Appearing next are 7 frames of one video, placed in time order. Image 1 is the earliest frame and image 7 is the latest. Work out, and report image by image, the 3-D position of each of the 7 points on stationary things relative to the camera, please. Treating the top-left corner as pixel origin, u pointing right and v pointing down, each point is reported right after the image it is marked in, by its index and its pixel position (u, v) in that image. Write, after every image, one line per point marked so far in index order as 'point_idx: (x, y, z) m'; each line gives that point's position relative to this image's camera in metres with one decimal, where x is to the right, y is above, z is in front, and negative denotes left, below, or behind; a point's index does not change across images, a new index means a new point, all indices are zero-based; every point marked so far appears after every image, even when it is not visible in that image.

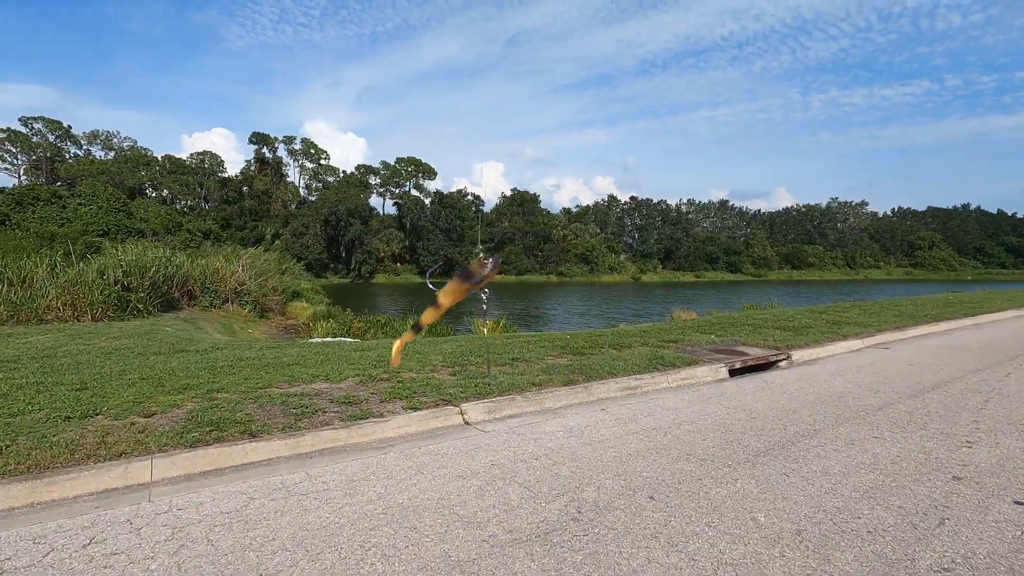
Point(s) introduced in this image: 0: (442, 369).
0: (-0.9, -1.0, +6.9) m
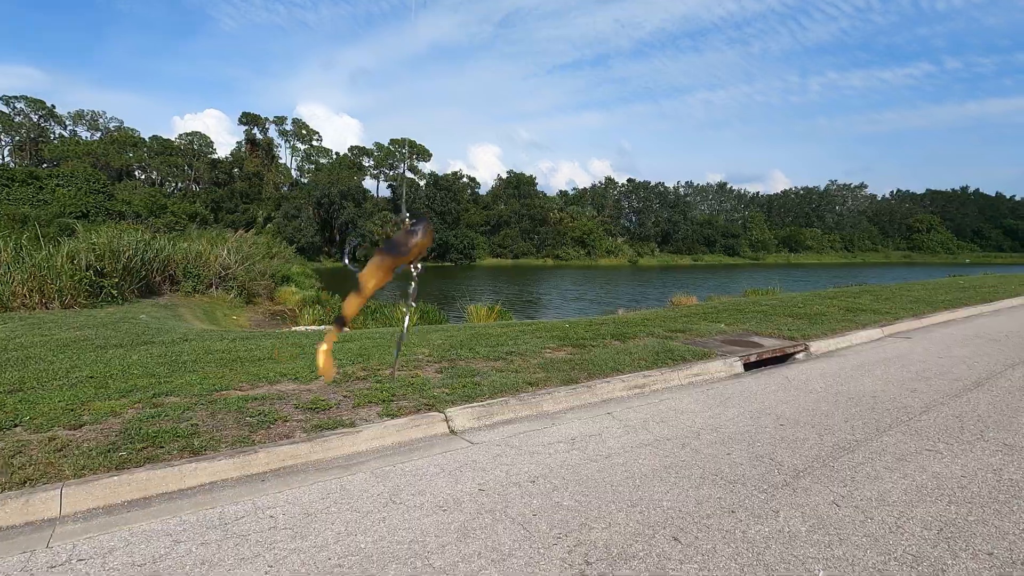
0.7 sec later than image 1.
0: (-1.0, -0.9, +6.2) m
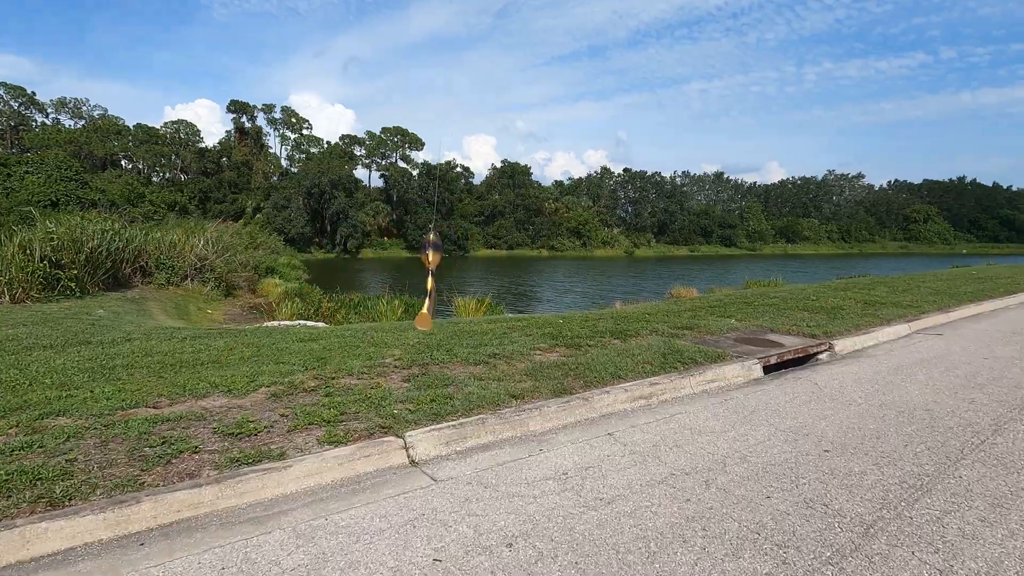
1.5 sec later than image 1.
0: (-1.1, -0.8, +5.2) m
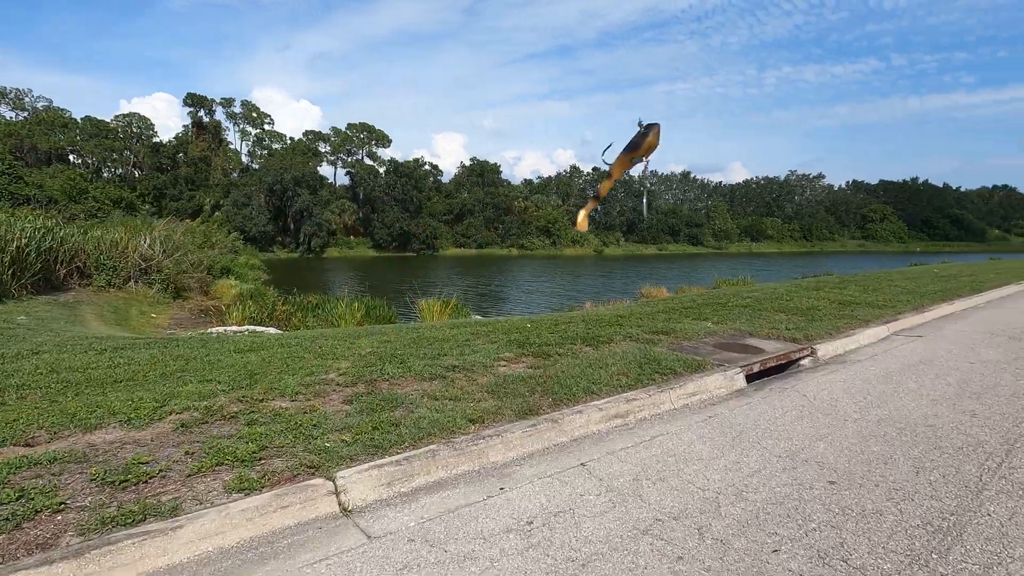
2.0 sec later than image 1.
0: (-1.5, -0.9, +4.6) m
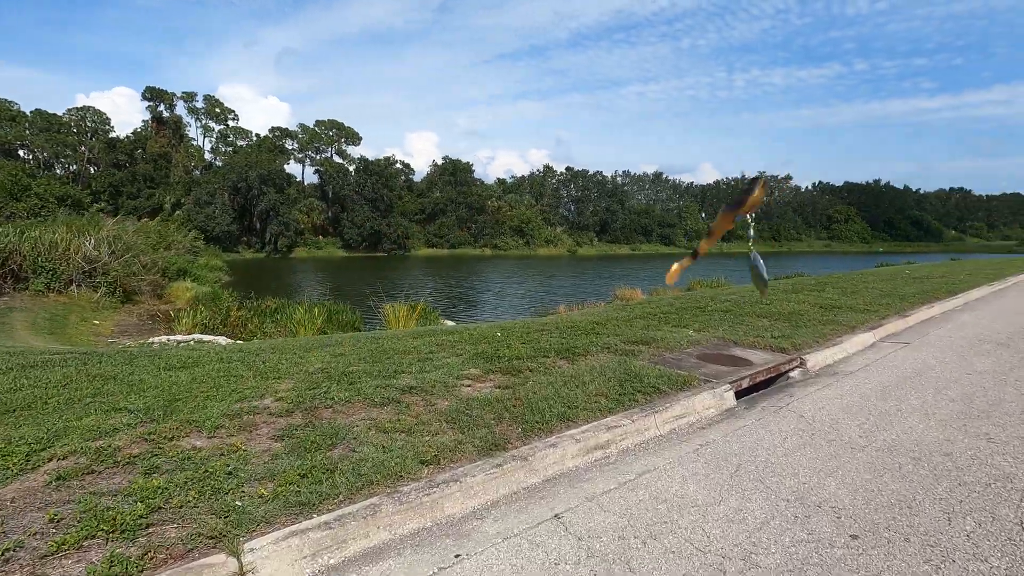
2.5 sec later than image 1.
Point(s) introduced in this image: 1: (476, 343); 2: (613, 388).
0: (-1.8, -1.0, +3.9) m
1: (-0.5, -0.7, +7.2) m
2: (+0.9, -0.9, +4.8) m
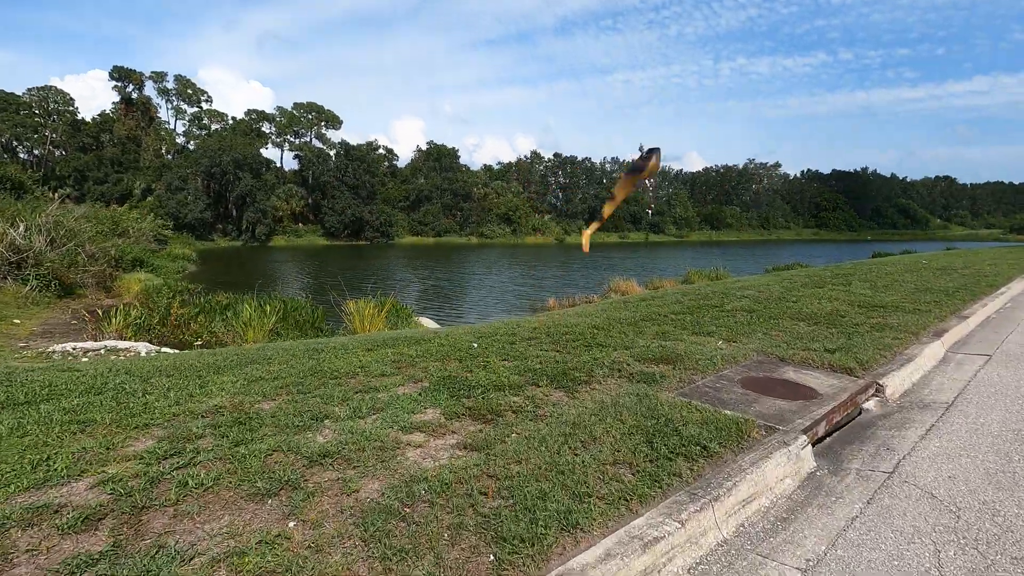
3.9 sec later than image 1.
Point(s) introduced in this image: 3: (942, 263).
0: (-1.9, -1.0, +2.2) m
1: (-0.7, -0.7, +5.6) m
2: (+0.7, -0.9, +3.2) m
3: (+12.5, +0.7, +15.5) m
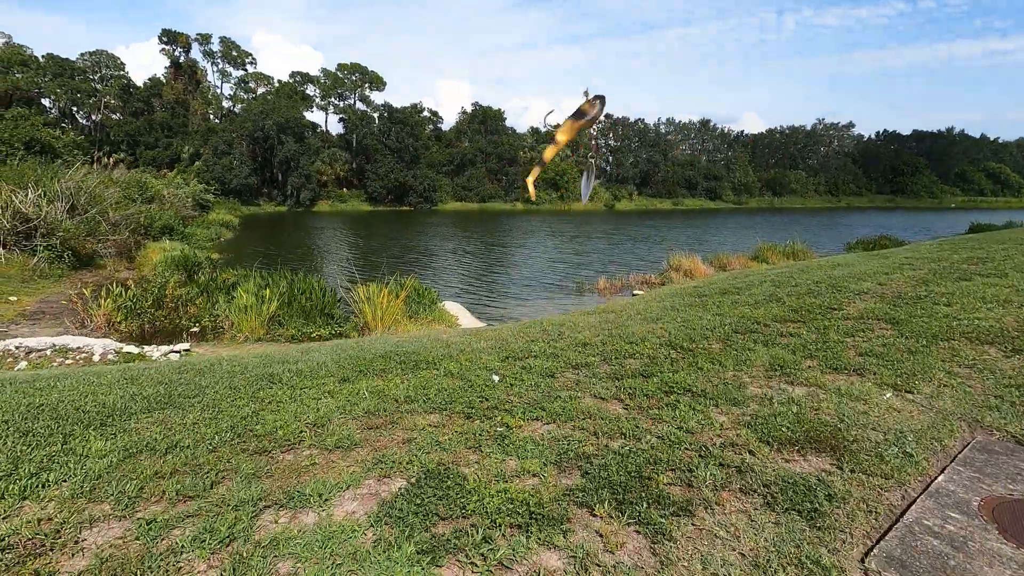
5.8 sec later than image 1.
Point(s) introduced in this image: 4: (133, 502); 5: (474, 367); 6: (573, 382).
0: (-1.9, -1.3, +0.3) m
1: (-0.5, -0.8, +3.6) m
2: (+0.8, -1.2, +1.1) m
3: (+13.6, +1.0, +12.2) m
4: (-1.9, -1.0, +2.6) m
5: (-0.3, -0.7, +4.7) m
6: (+0.5, -0.7, +4.1) m
